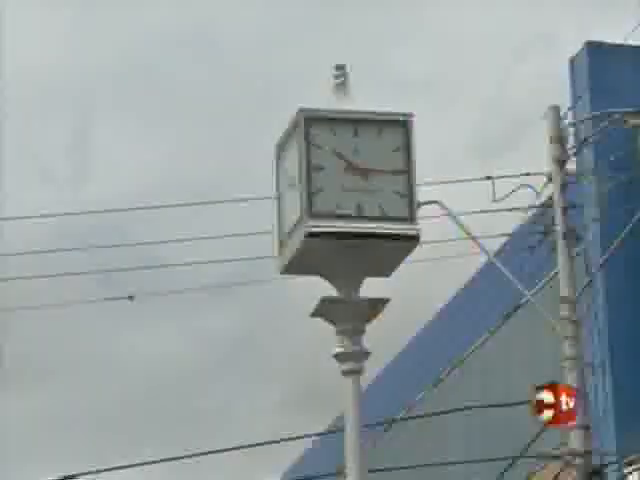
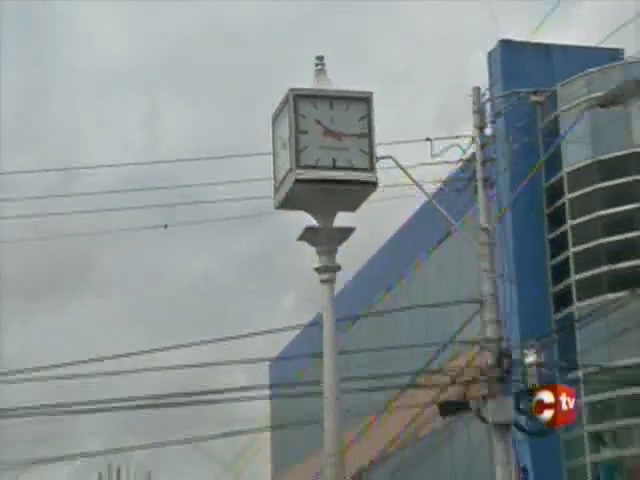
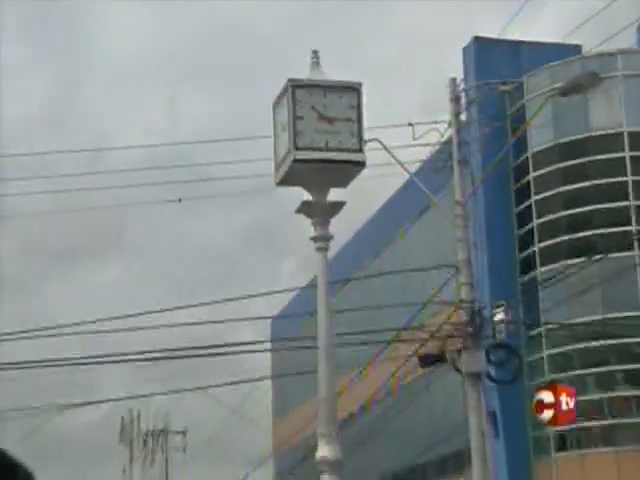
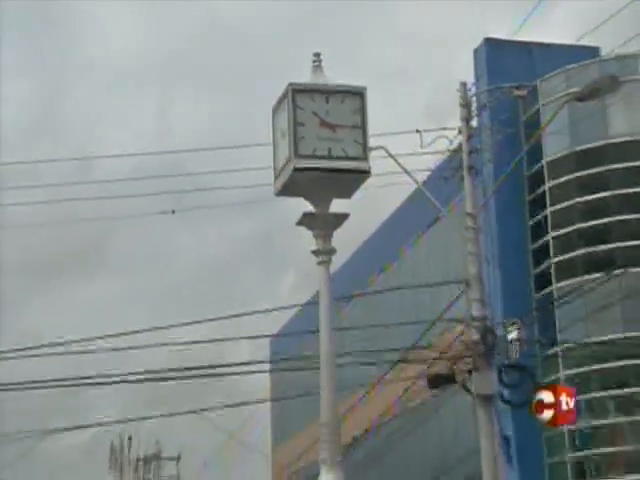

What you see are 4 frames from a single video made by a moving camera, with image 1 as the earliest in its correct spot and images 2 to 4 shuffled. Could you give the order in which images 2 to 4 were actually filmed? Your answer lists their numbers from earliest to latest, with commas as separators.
2, 4, 3
